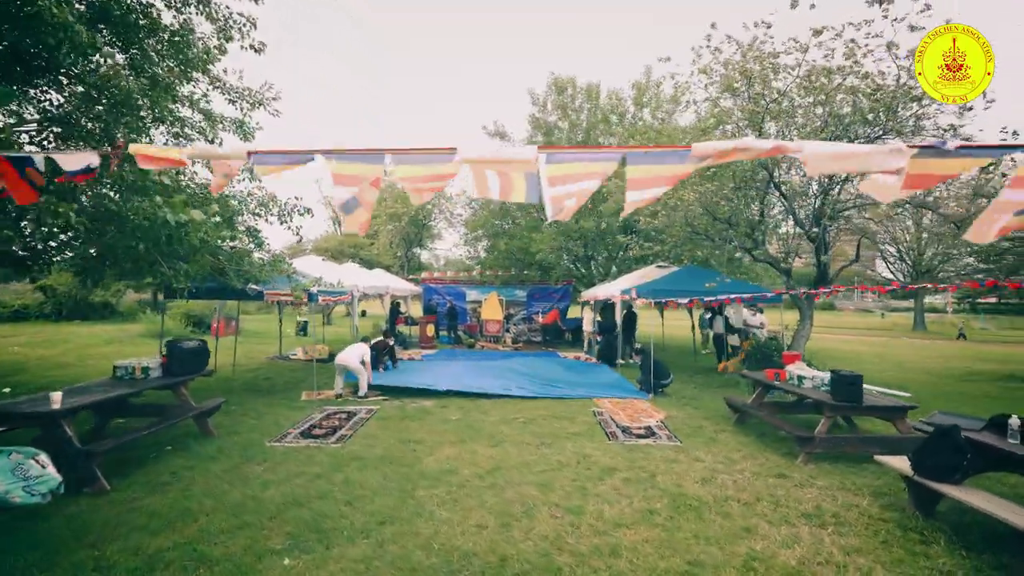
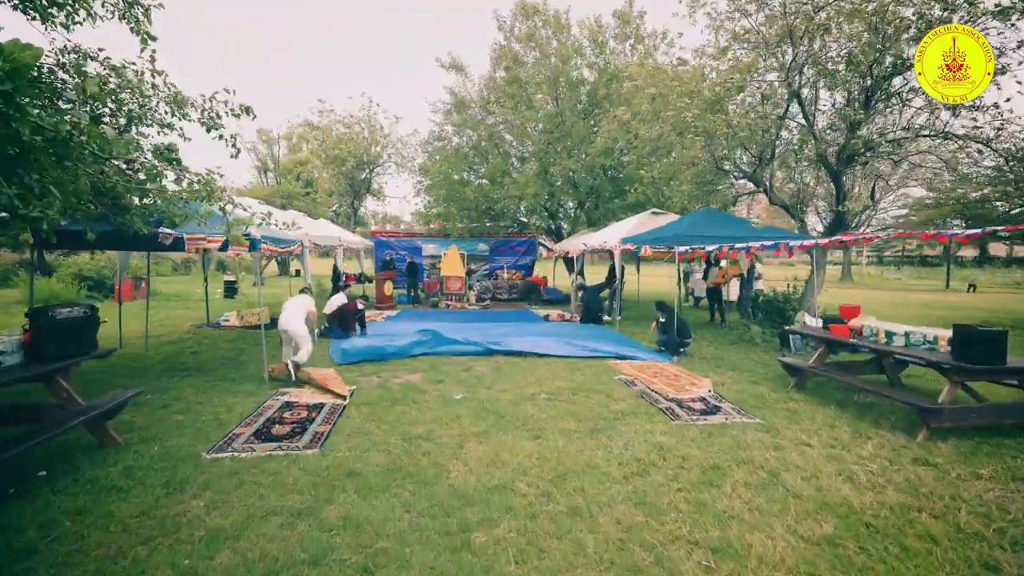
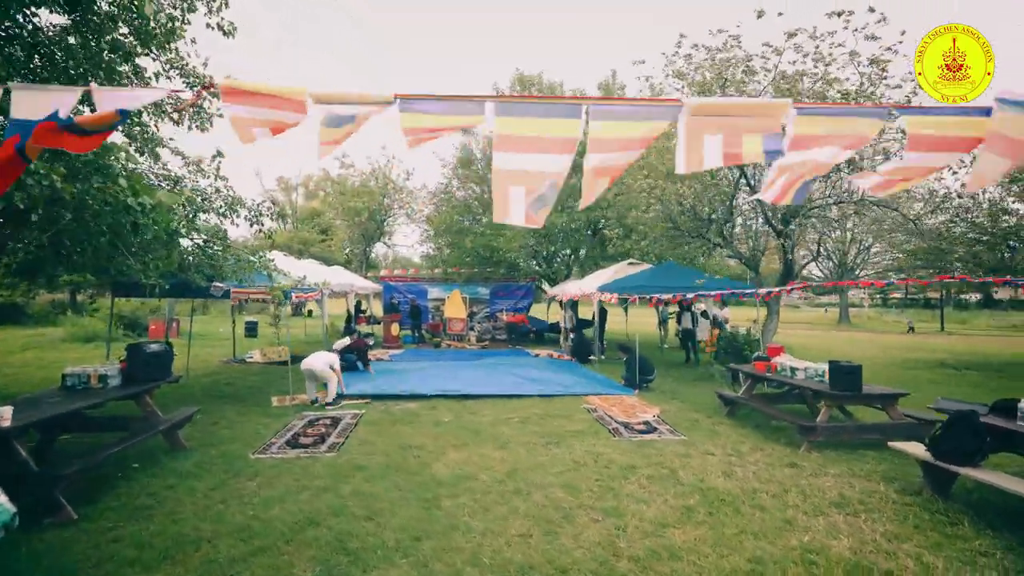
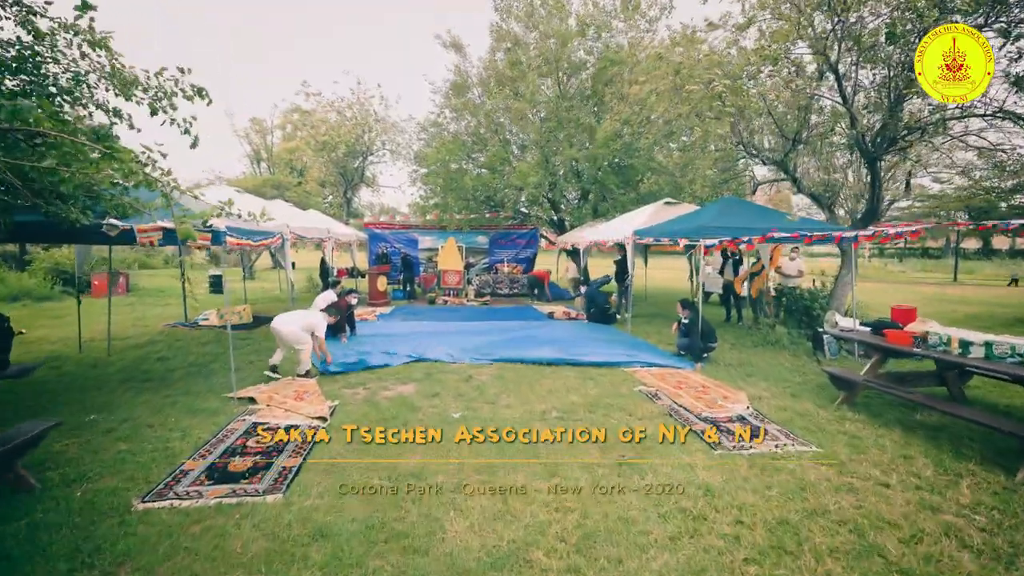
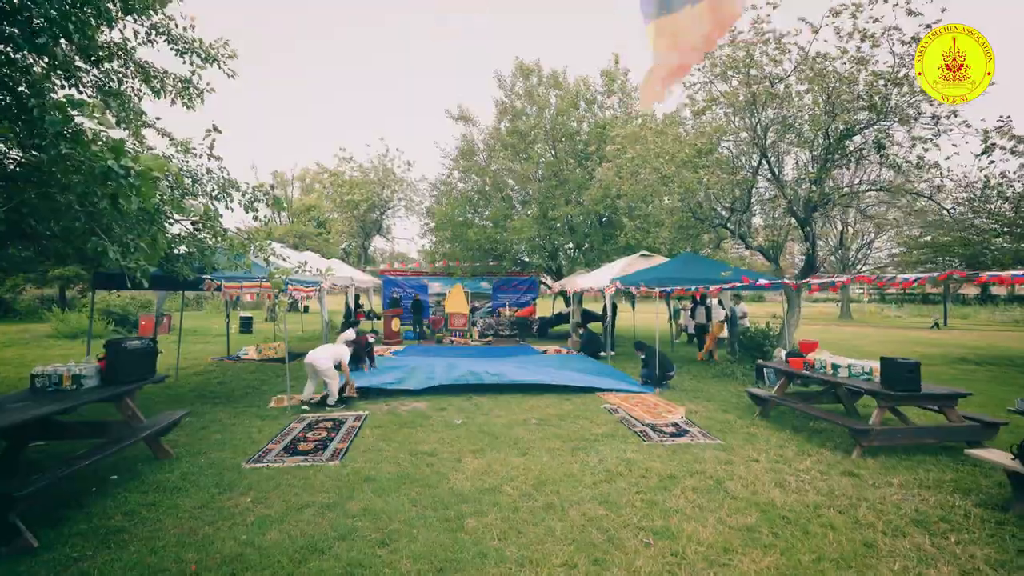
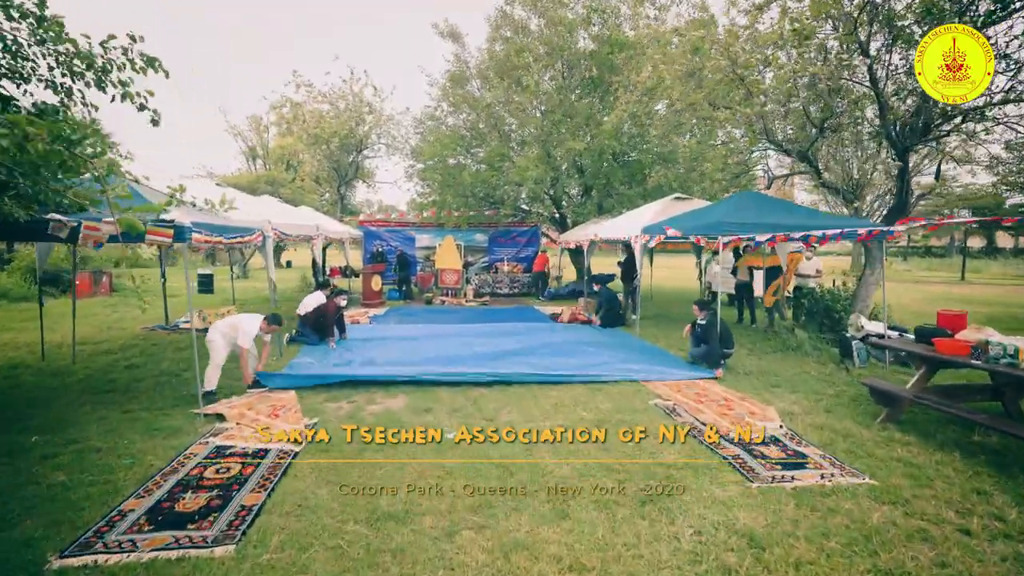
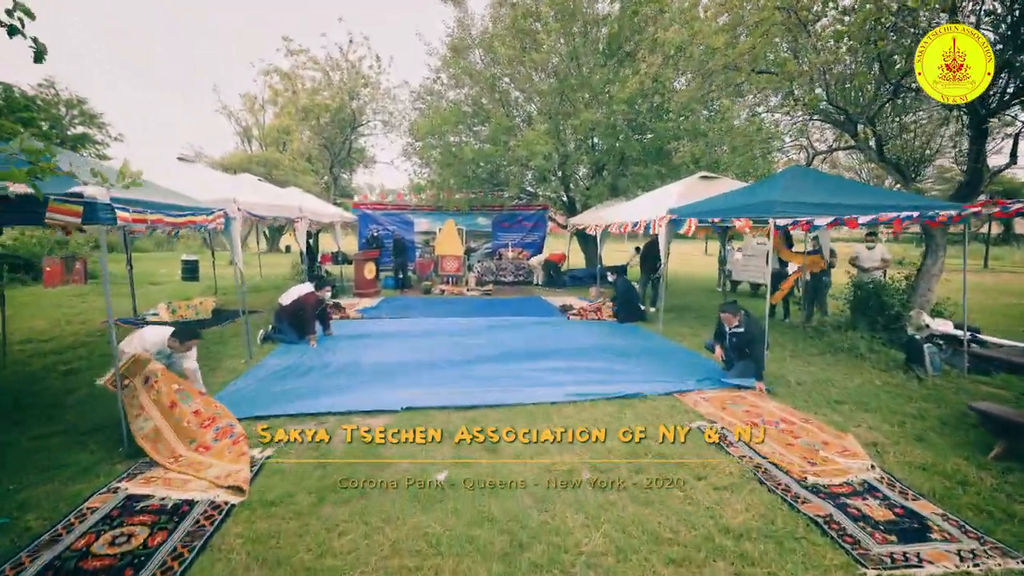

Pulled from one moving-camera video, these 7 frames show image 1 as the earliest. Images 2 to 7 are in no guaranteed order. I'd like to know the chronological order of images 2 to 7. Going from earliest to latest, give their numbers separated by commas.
3, 5, 2, 4, 6, 7
